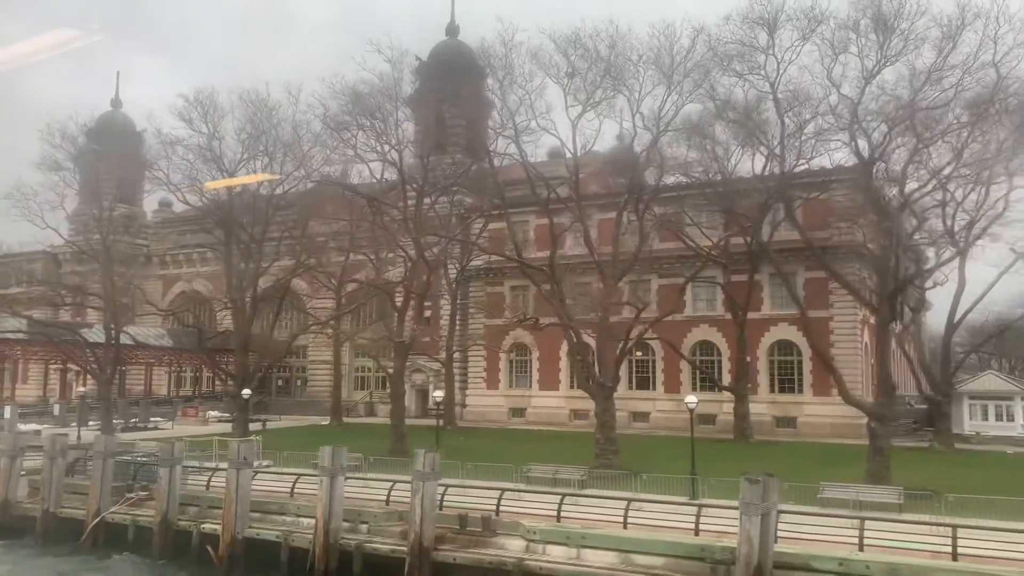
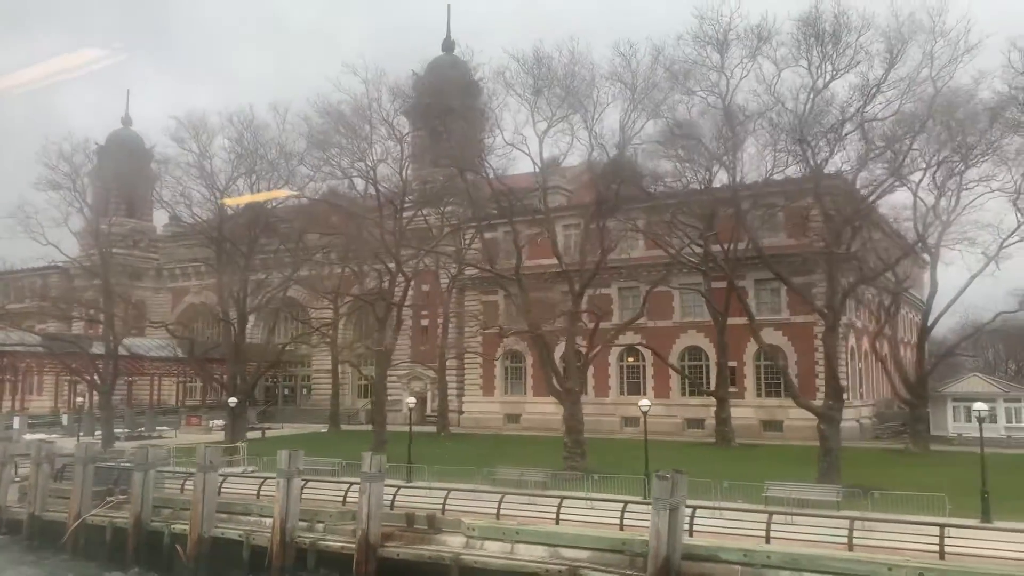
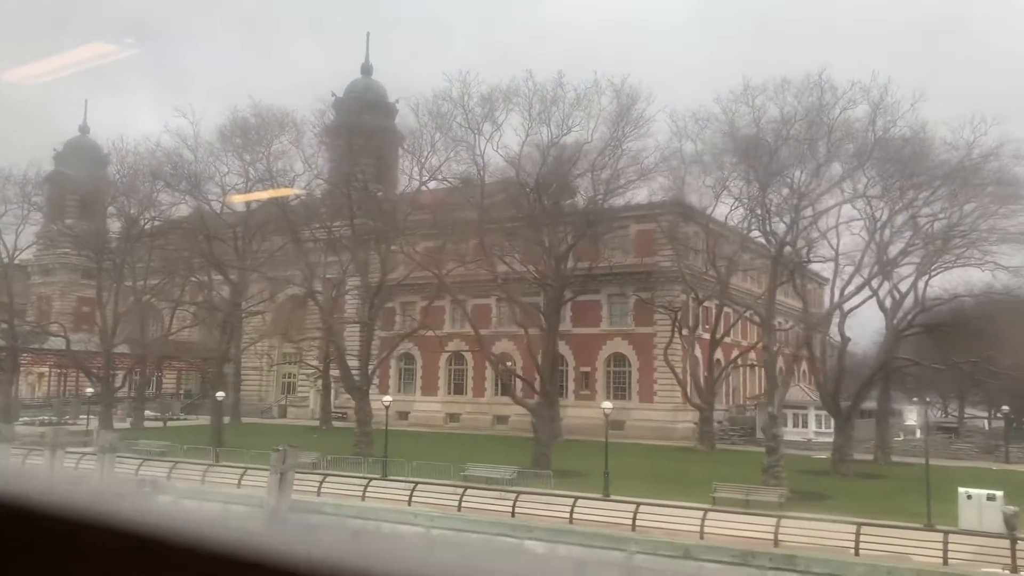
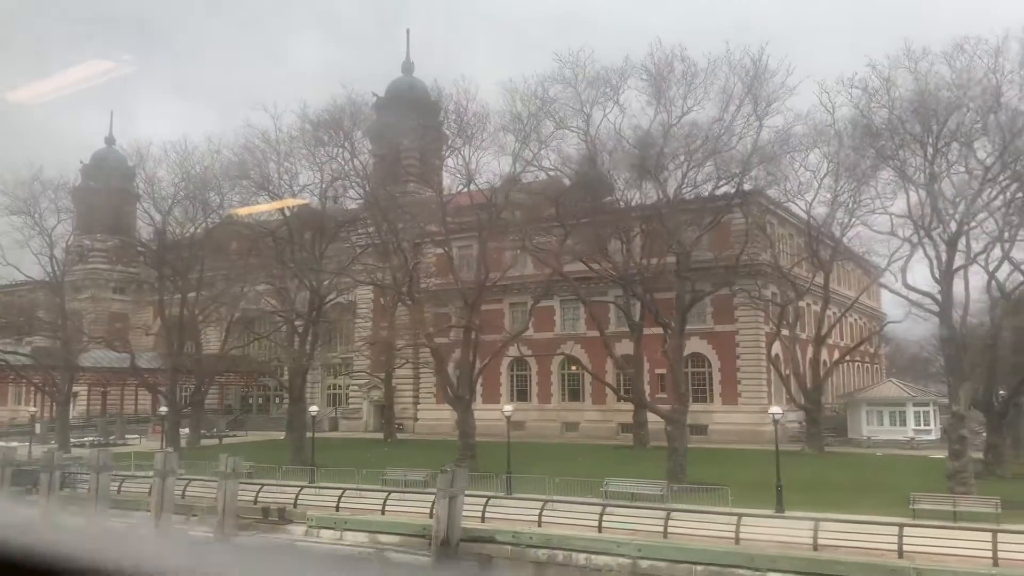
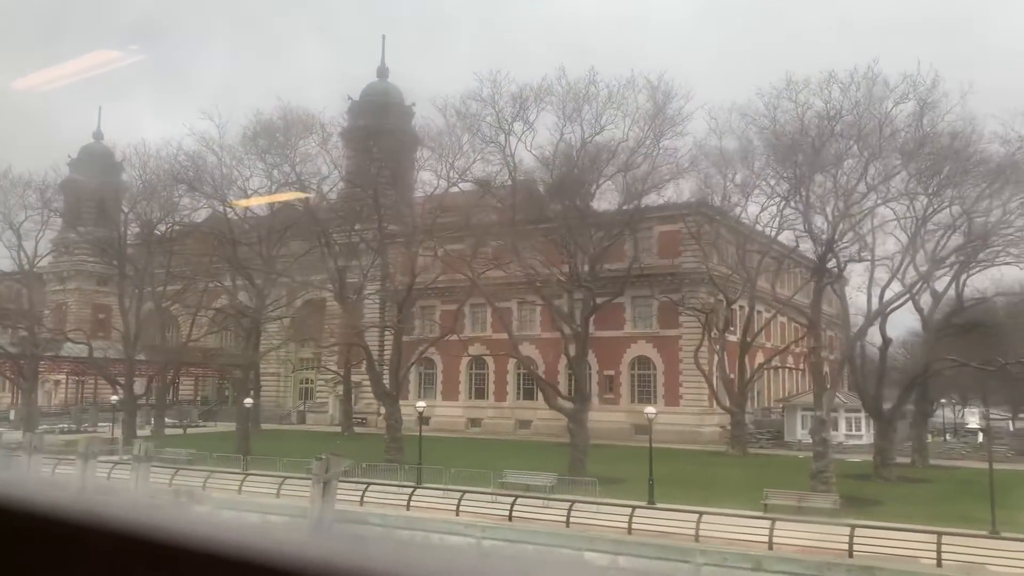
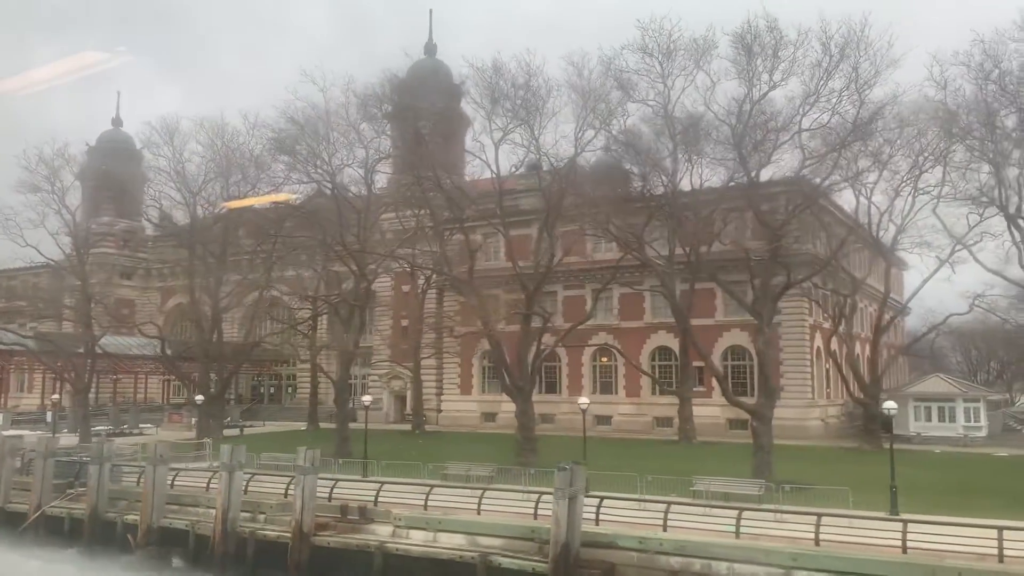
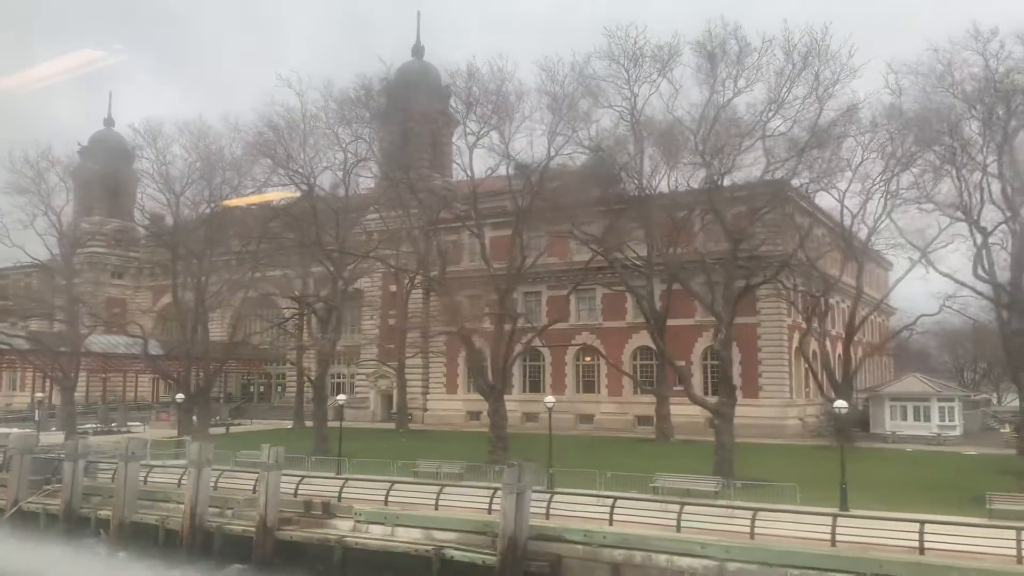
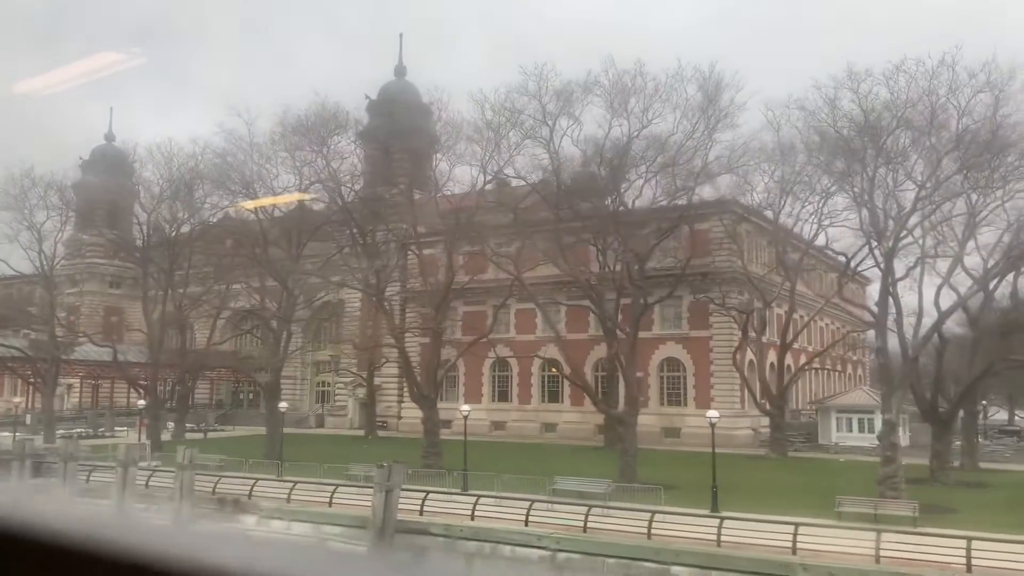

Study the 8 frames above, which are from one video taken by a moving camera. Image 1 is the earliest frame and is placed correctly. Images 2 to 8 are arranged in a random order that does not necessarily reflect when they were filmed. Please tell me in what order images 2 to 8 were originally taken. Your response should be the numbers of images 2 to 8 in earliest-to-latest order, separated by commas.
2, 6, 7, 4, 8, 5, 3
